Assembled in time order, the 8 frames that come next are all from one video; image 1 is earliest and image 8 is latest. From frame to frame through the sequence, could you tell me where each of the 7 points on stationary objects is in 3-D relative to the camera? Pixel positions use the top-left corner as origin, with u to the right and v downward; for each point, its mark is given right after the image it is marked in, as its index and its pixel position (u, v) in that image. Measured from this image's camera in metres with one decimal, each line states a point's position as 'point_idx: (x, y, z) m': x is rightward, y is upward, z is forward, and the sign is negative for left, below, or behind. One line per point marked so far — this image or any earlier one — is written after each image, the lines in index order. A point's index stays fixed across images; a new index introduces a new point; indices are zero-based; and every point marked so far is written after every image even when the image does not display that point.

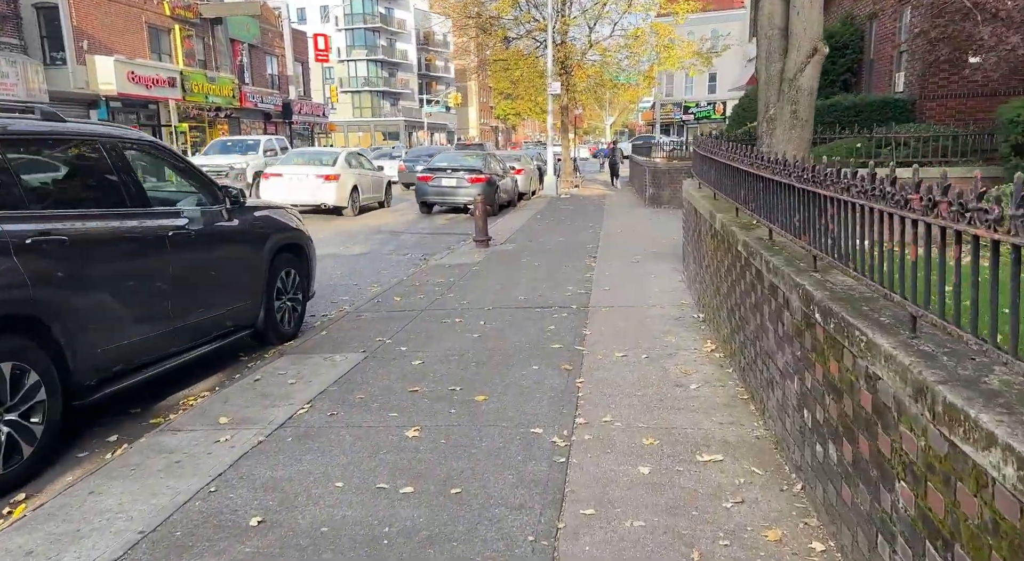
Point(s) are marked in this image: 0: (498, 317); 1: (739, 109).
0: (-0.1, -0.3, +5.7) m
1: (+4.4, +3.3, +15.7) m
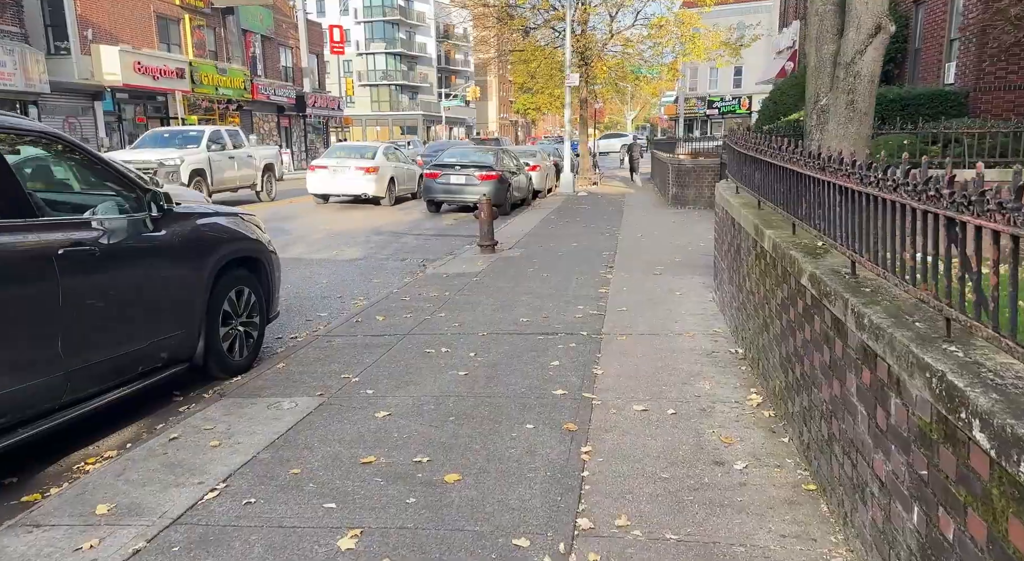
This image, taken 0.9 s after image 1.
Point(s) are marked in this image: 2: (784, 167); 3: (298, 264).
0: (-0.1, -0.4, +4.7) m
1: (+4.7, +3.2, +14.6) m
2: (+1.3, +0.5, +3.8) m
3: (-2.4, +0.1, +9.2) m
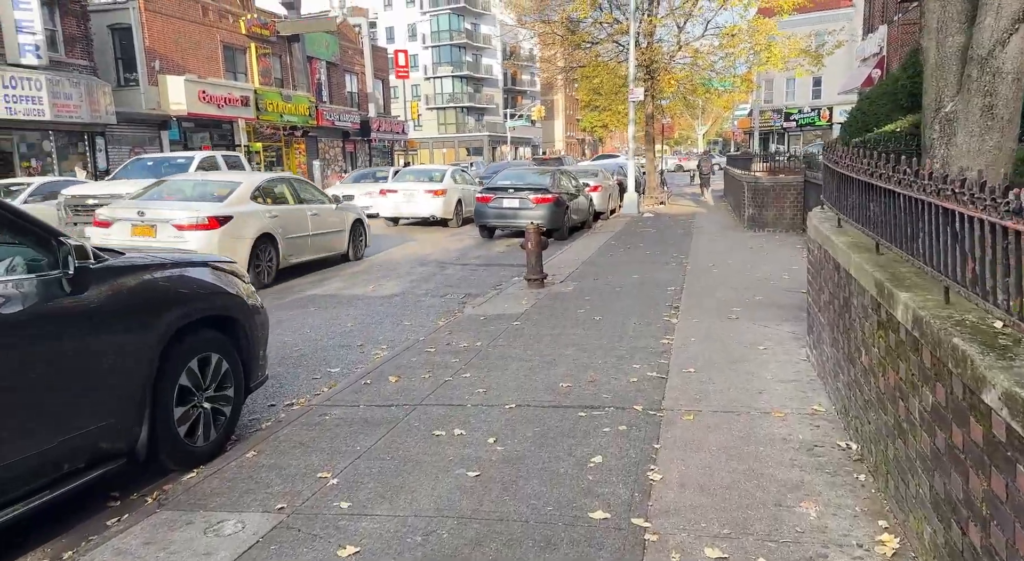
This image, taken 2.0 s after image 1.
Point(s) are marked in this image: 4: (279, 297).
0: (0.0, -0.7, +3.7) m
1: (+5.7, +2.7, +13.2) m
2: (+1.3, +0.3, +2.7) m
3: (-1.9, -0.3, +8.3) m
4: (-2.7, -0.2, +9.2) m
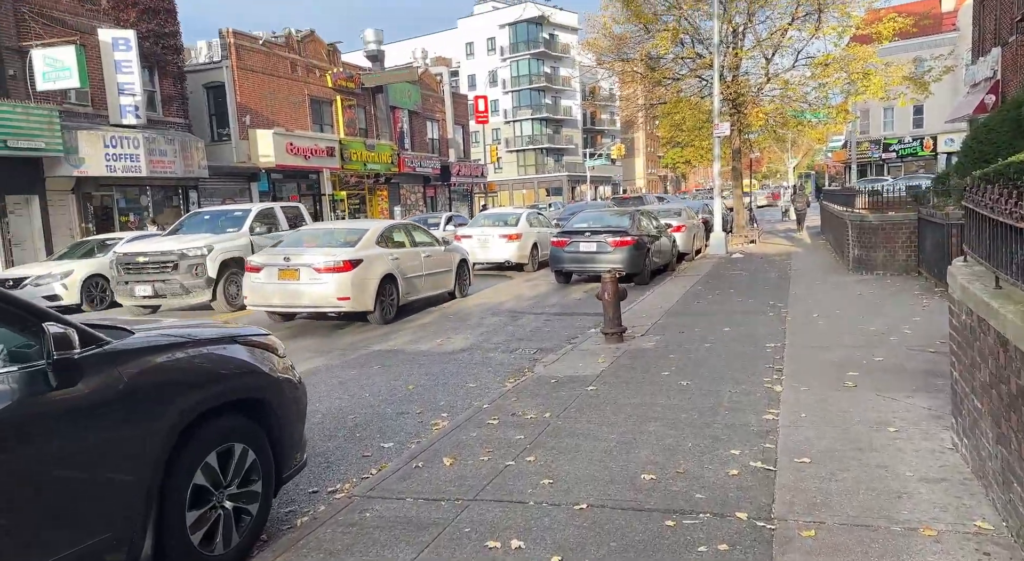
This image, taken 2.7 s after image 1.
0: (+0.3, -1.0, +3.0) m
1: (+6.9, +2.1, +12.0) m
2: (+1.5, +0.1, +1.9) m
3: (-1.1, -0.8, +7.8) m
4: (-1.9, -0.9, +8.8) m
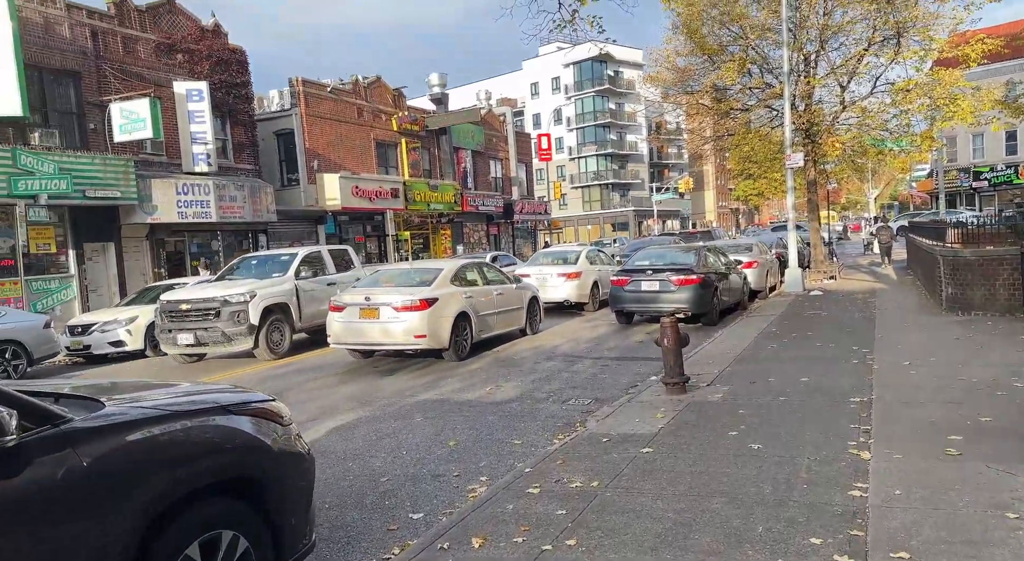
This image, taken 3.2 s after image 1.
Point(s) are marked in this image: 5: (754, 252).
0: (+0.4, -1.2, +2.4) m
1: (+7.7, +1.6, +11.0) m
2: (+1.4, -0.1, +1.3) m
3: (-0.6, -1.3, +7.3) m
4: (-1.3, -1.3, +8.4) m
5: (+5.9, +0.7, +19.5) m
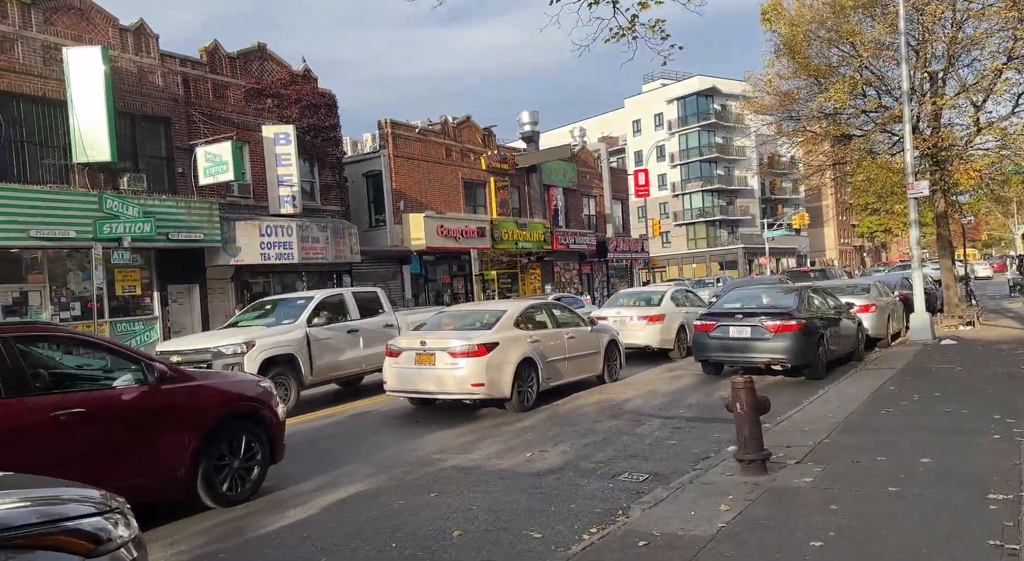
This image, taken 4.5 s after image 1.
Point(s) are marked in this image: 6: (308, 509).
0: (-0.1, -1.3, +1.0) m
1: (+8.3, +1.0, +8.6) m
2: (+0.8, -0.1, -0.2) m
3: (-0.4, -1.7, +6.0) m
4: (-0.9, -1.8, +7.2) m
5: (+7.7, -0.3, +17.2) m
6: (-1.6, -1.8, +6.4) m
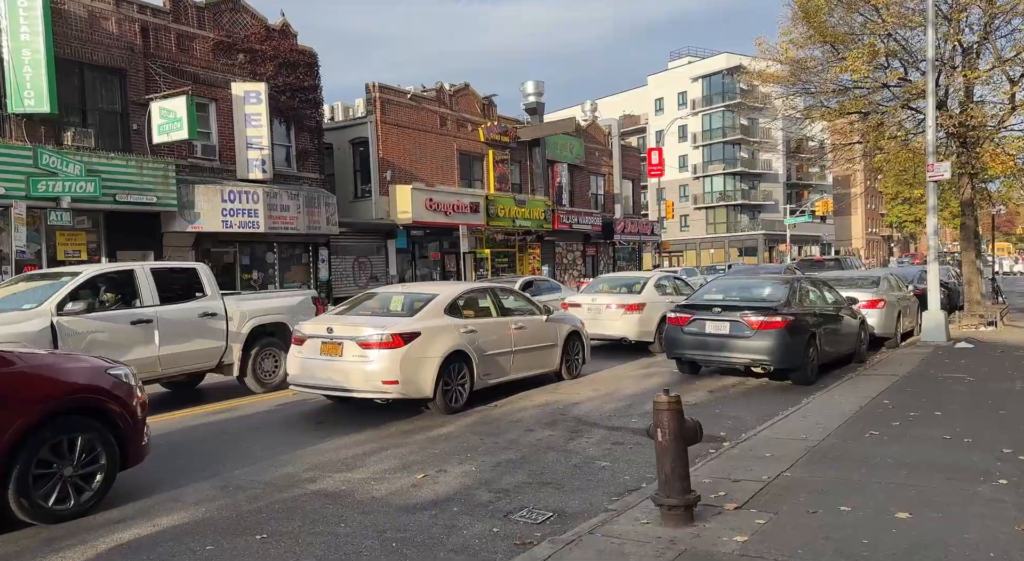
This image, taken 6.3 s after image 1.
0: (-1.2, -1.3, -0.5) m
1: (+7.5, +0.9, +6.8) m
2: (-0.3, -0.2, -1.8) m
3: (-1.4, -1.5, +4.5) m
4: (-1.9, -1.6, +5.7) m
5: (+7.0, -0.2, +15.5) m
6: (-2.6, -1.6, +5.0) m
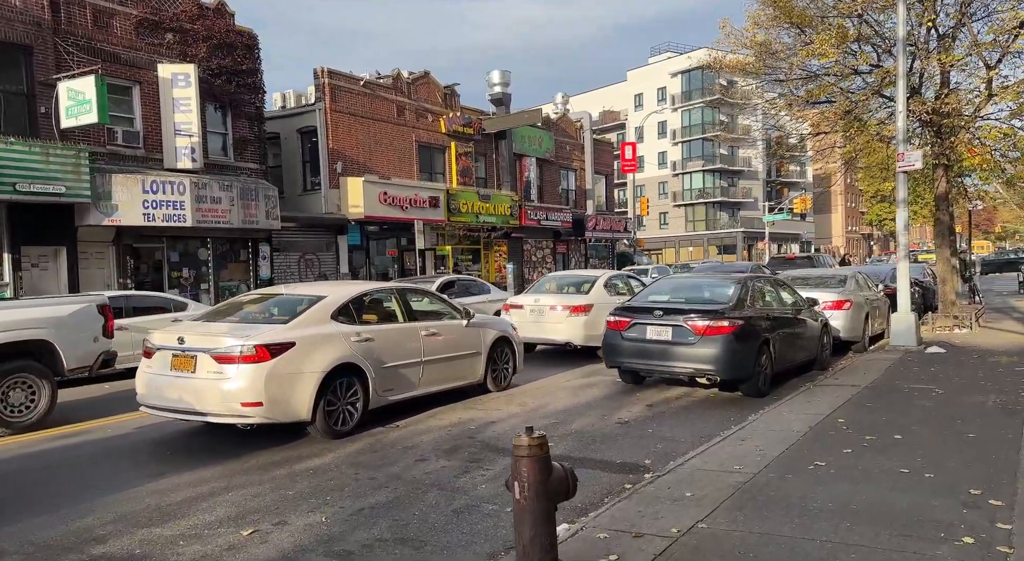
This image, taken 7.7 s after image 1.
0: (-2.0, -1.4, -1.9) m
1: (+6.5, +0.9, +5.6) m
2: (-1.1, -0.3, -3.2) m
3: (-2.3, -1.6, +3.1) m
4: (-2.8, -1.6, +4.3) m
5: (+5.9, -0.2, +14.3) m
6: (-3.5, -1.7, +3.6) m
